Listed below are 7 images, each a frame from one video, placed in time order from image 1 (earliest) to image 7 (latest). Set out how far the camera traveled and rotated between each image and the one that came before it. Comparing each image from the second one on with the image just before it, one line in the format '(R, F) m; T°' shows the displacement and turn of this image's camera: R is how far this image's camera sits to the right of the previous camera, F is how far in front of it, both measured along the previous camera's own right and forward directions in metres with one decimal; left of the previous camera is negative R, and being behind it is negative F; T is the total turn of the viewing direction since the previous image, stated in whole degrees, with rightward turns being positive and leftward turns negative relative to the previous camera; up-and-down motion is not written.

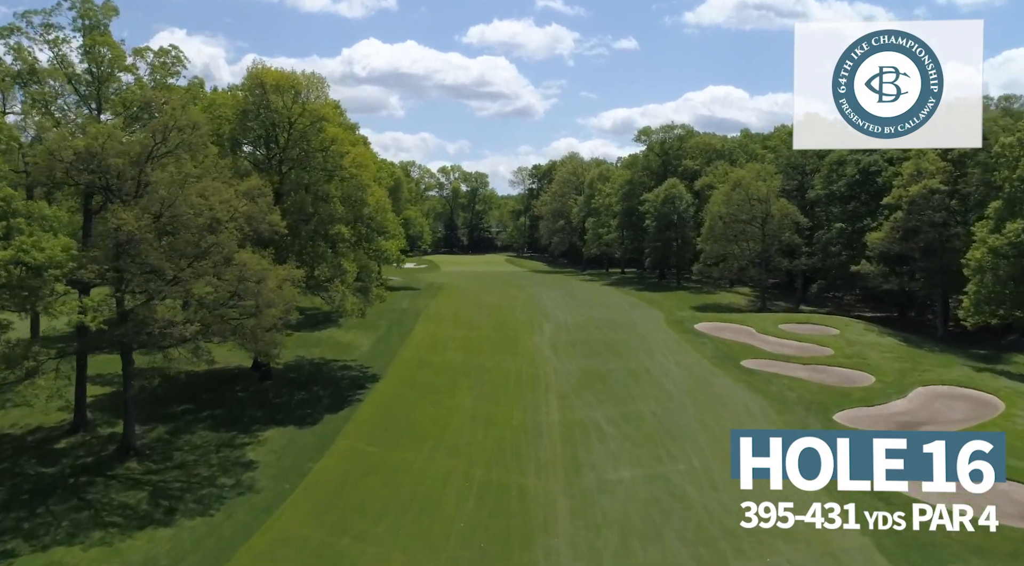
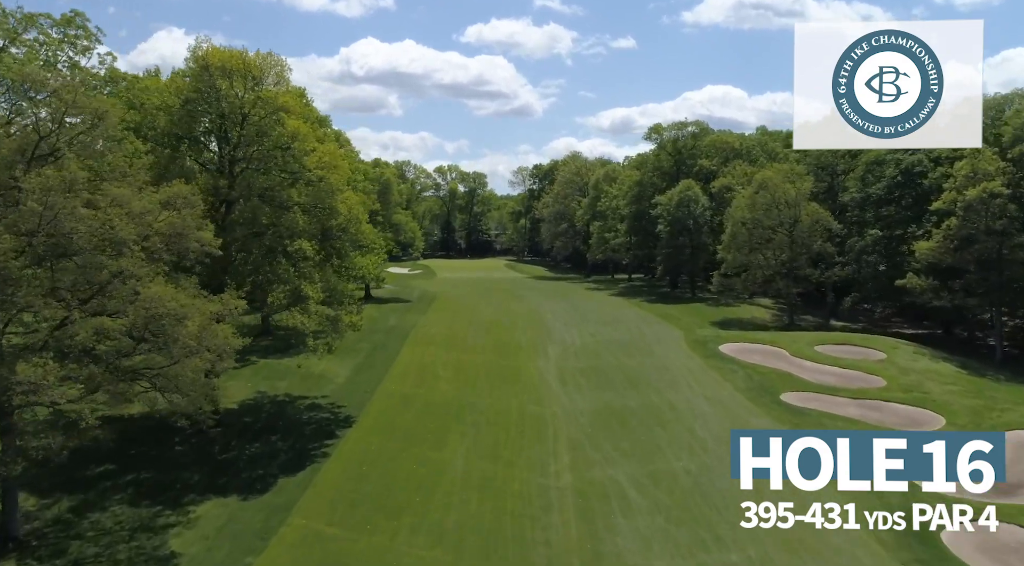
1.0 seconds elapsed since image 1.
(0.0, +5.3) m; 0°
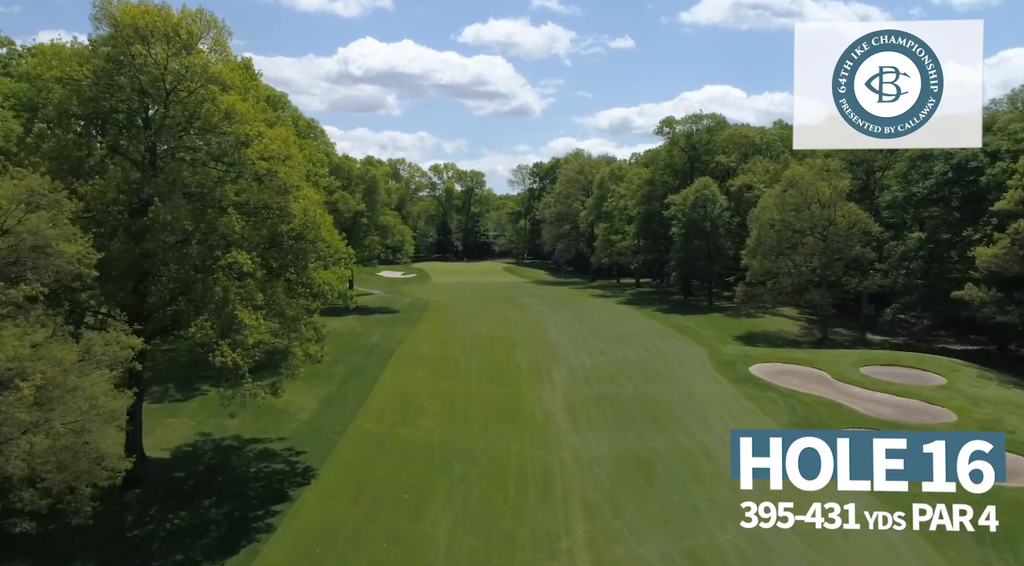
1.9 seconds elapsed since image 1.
(0.0, +5.2) m; 0°
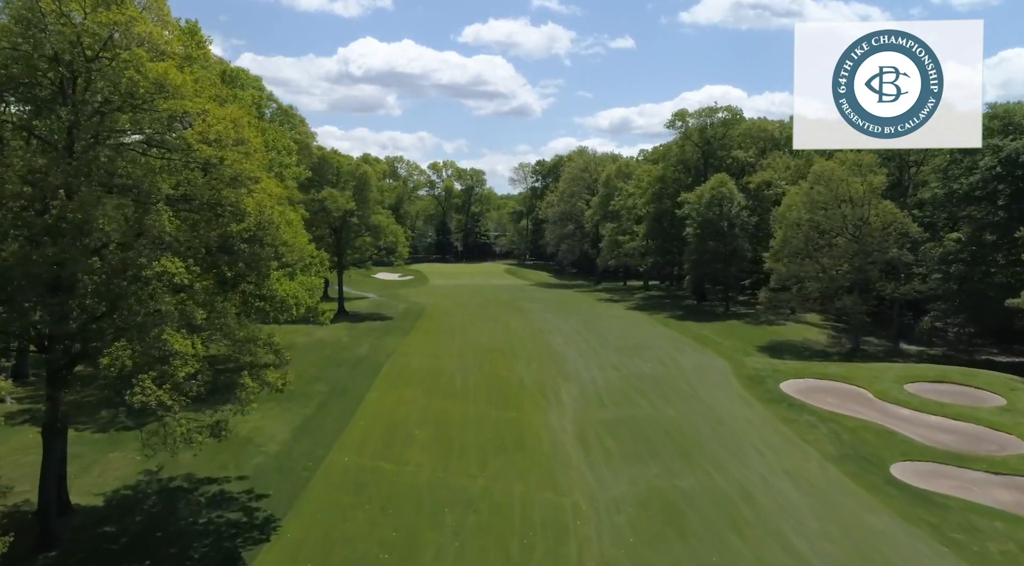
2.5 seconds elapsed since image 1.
(-0.1, +3.7) m; 0°
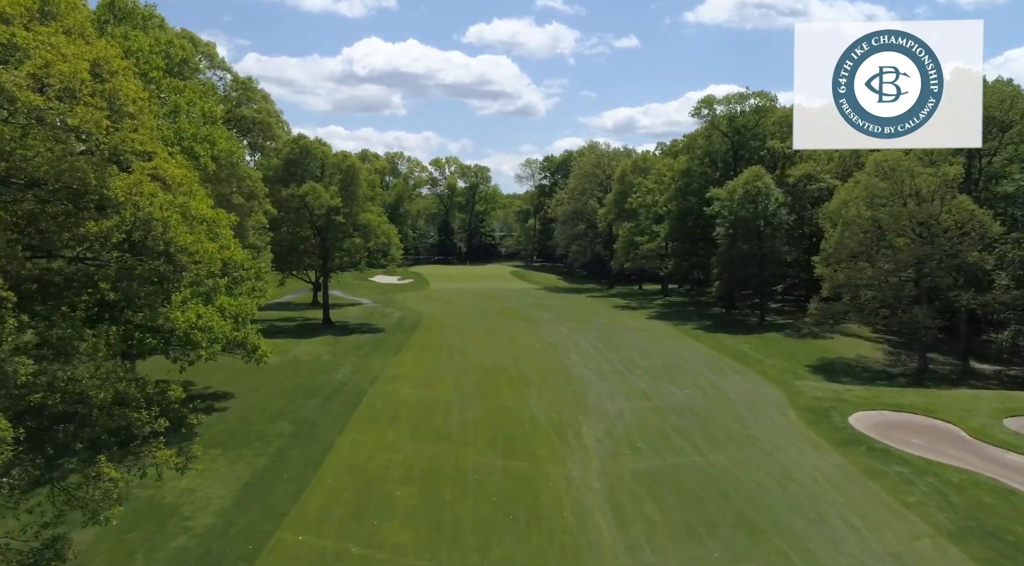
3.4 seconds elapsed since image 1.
(-0.1, +5.7) m; 0°
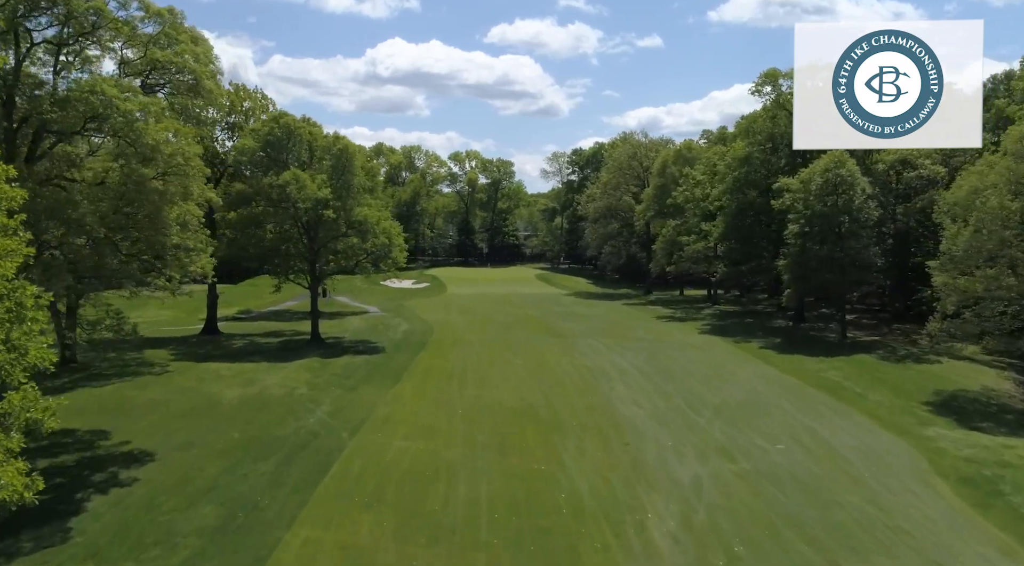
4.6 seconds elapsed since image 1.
(-0.2, +7.6) m; -2°
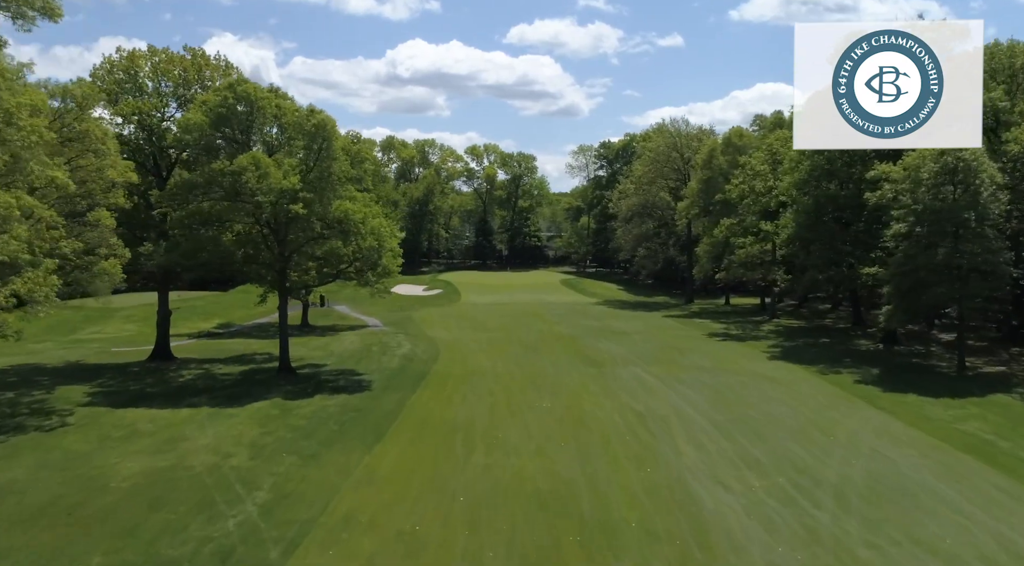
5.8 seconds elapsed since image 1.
(-0.1, +7.9) m; -1°
